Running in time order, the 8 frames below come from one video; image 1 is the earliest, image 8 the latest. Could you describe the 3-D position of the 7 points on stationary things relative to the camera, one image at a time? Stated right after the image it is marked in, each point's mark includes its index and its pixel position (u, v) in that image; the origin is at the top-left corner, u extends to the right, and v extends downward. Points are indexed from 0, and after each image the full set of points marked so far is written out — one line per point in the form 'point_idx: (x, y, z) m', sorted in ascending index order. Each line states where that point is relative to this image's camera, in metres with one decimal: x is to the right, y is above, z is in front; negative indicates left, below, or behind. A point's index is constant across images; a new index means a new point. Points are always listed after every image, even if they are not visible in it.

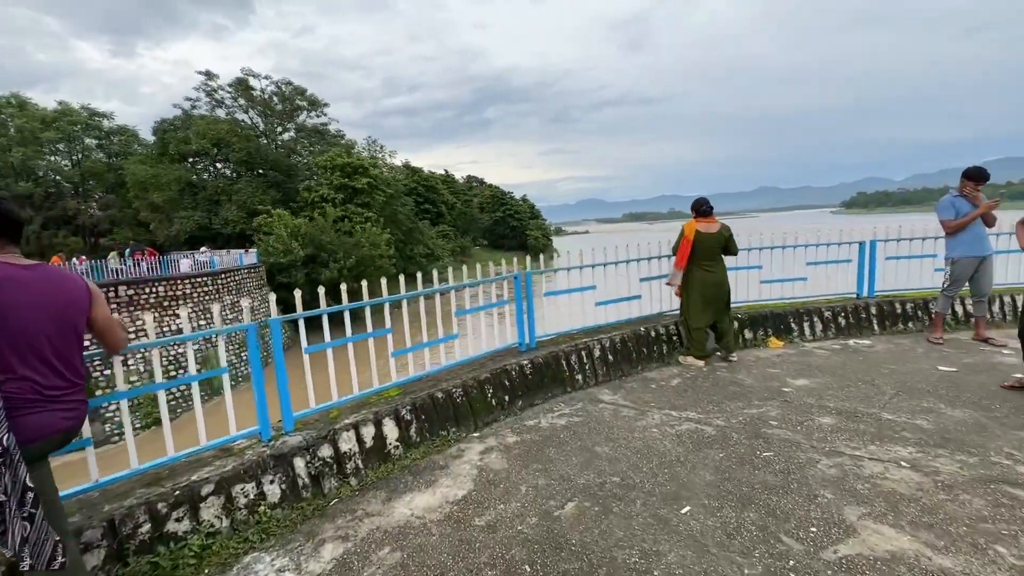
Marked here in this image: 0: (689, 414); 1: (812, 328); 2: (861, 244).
0: (+1.5, -1.1, +4.0) m
1: (+3.8, -0.5, +5.9) m
2: (+4.7, +0.6, +6.3) m
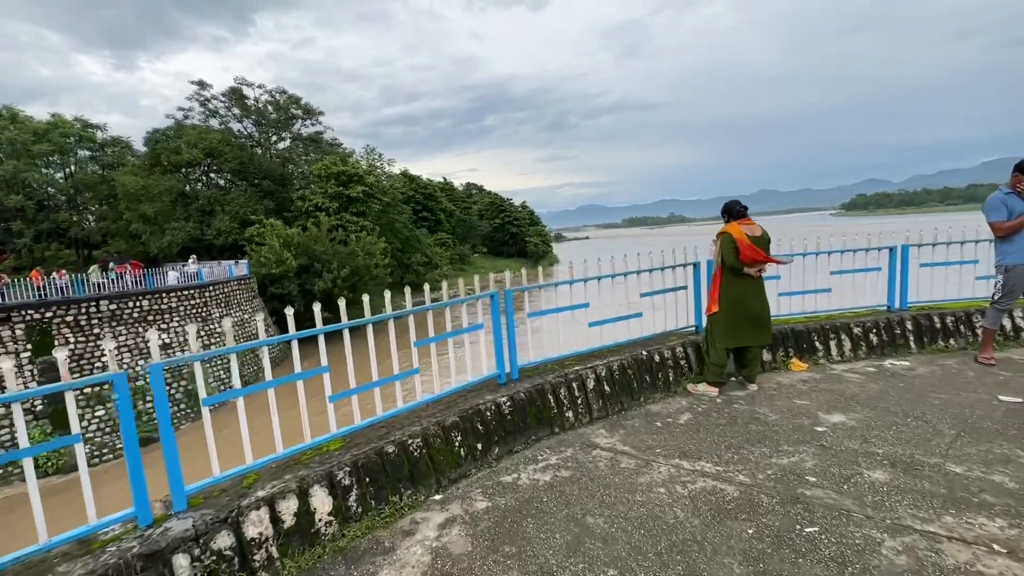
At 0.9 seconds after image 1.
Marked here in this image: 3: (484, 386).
0: (+1.3, -1.2, +3.2) m
1: (+3.6, -0.7, +5.1) m
2: (+4.5, +0.4, +5.5) m
3: (-0.2, -0.8, +3.9) m
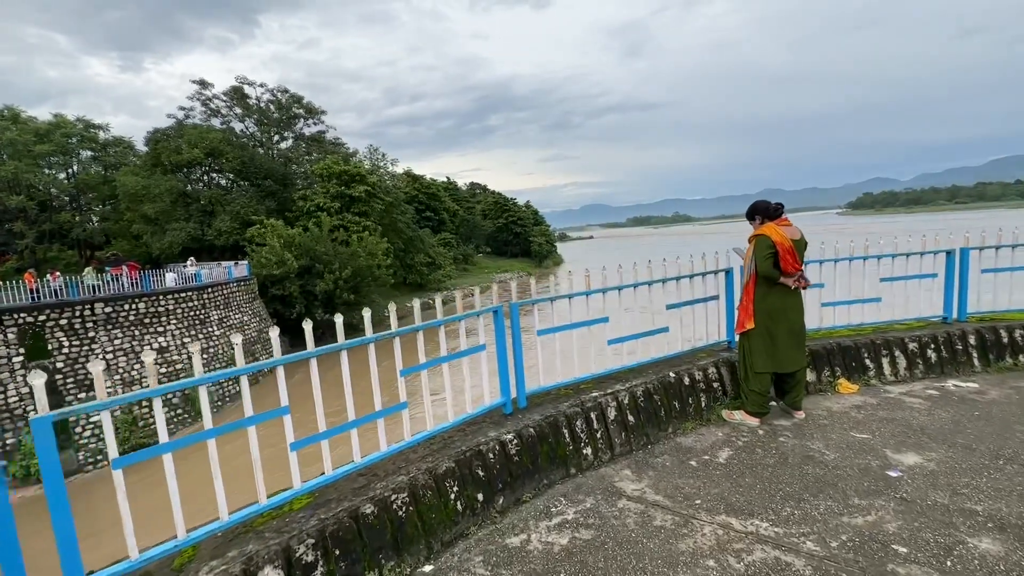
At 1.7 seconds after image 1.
0: (+1.4, -1.3, +2.6) m
1: (+3.6, -0.8, +4.5) m
2: (+4.5, +0.3, +4.9) m
3: (-0.2, -0.9, +3.3) m
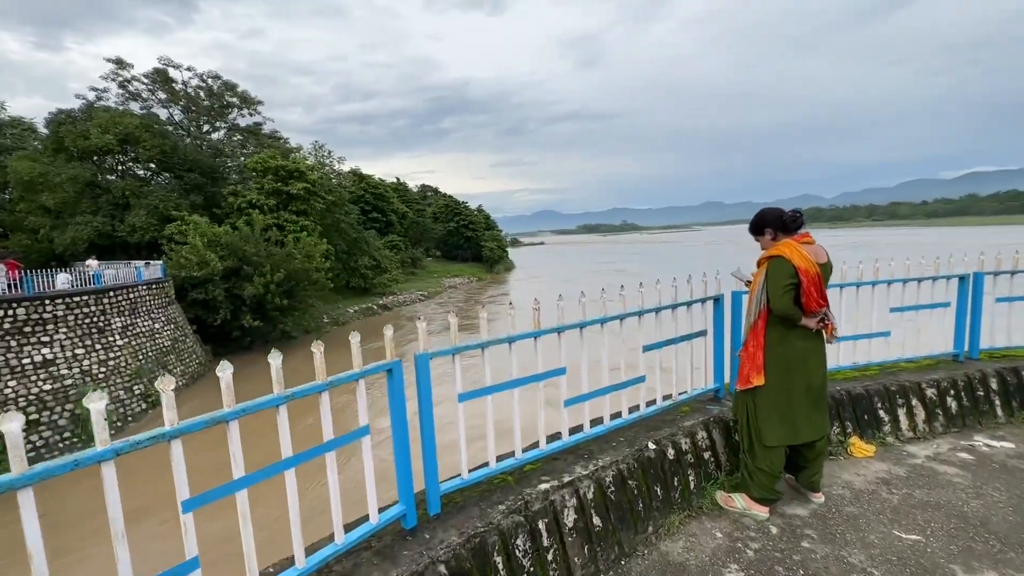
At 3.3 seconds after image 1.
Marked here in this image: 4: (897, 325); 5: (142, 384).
0: (+1.0, -1.5, +1.5) m
1: (+3.1, -1.0, +3.6) m
2: (+3.9, +0.1, +4.1) m
3: (-0.6, -1.1, +2.1) m
4: (+3.4, -0.3, +4.1) m
5: (-12.7, -3.3, +16.3) m
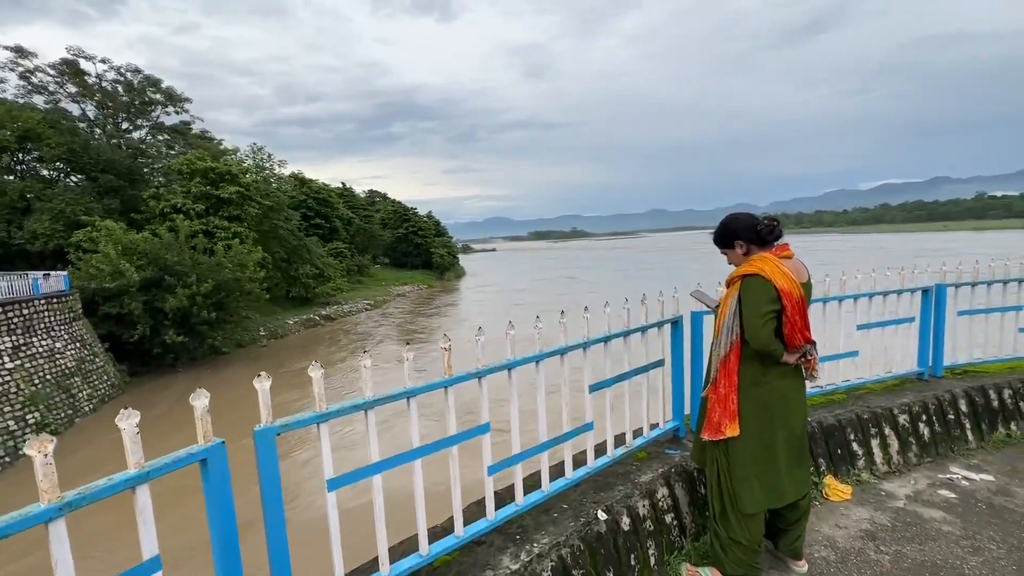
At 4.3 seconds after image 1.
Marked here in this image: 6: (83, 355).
0: (+0.7, -1.6, +0.9) m
1: (+2.6, -1.1, +3.2) m
2: (+3.4, 0.0, +3.8) m
3: (-0.9, -1.2, +1.3) m
4: (+2.8, -0.4, +3.8) m
5: (-14.4, -3.8, +14.2) m
6: (-16.5, -2.6, +17.9) m
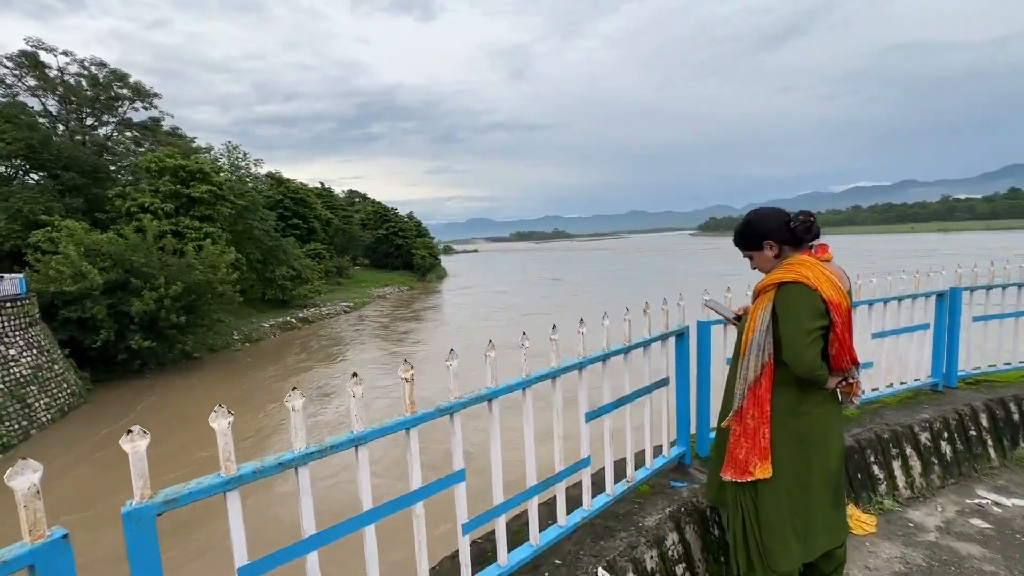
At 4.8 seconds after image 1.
0: (+0.7, -1.7, +0.5) m
1: (+2.5, -1.2, +2.9) m
2: (+3.2, -0.1, +3.5) m
3: (-1.0, -1.3, +0.9) m
4: (+2.7, -0.5, +3.5) m
5: (-14.9, -3.9, +13.2) m
6: (-17.2, -2.7, +16.9) m
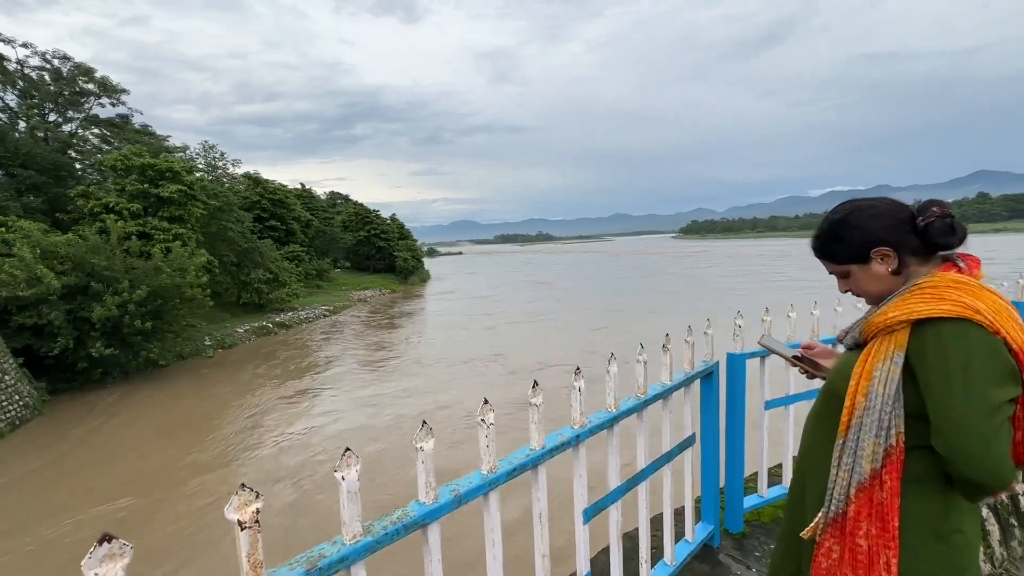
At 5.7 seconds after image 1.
0: (+0.6, -1.7, -0.2) m
1: (+2.3, -1.2, +2.3) m
2: (+3.1, -0.2, +2.9) m
3: (-1.1, -1.4, +0.1) m
4: (+2.5, -0.6, +2.8) m
5: (-15.4, -4.1, +12.0) m
6: (-17.7, -2.9, +15.6) m
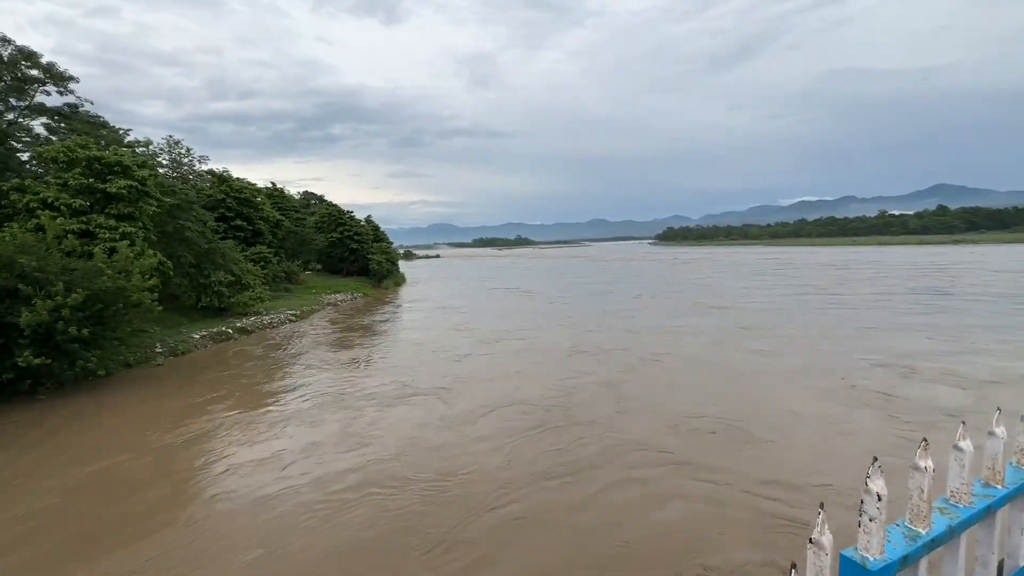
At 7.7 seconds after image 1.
0: (+0.5, -1.9, -1.5) m
1: (+2.0, -1.4, +1.1) m
2: (+2.7, -0.4, +1.8) m
3: (-1.2, -1.5, -1.2) m
4: (+2.2, -0.8, +1.7) m
5: (-16.1, -4.2, +9.9) m
6: (-18.6, -3.0, +13.4) m
